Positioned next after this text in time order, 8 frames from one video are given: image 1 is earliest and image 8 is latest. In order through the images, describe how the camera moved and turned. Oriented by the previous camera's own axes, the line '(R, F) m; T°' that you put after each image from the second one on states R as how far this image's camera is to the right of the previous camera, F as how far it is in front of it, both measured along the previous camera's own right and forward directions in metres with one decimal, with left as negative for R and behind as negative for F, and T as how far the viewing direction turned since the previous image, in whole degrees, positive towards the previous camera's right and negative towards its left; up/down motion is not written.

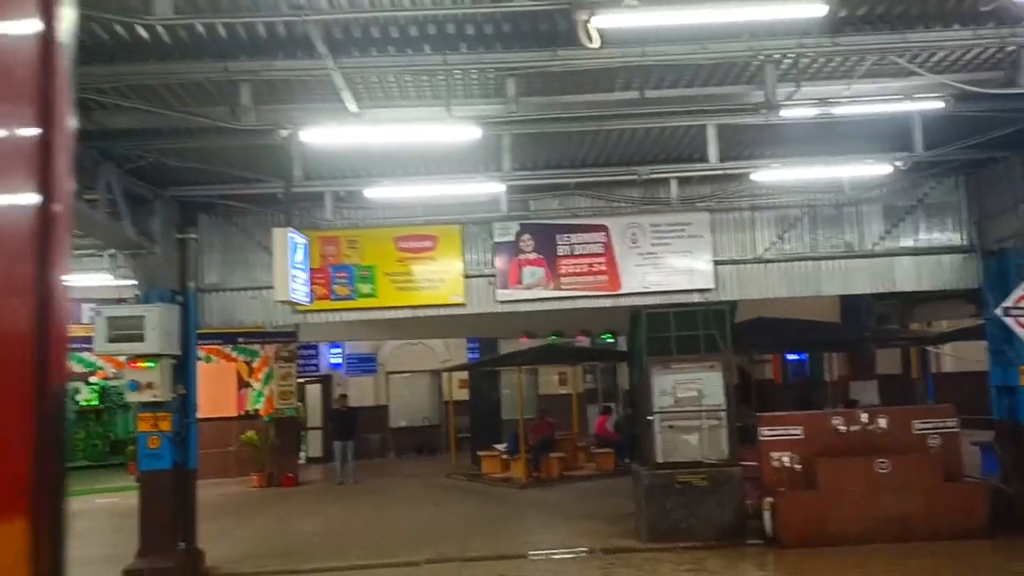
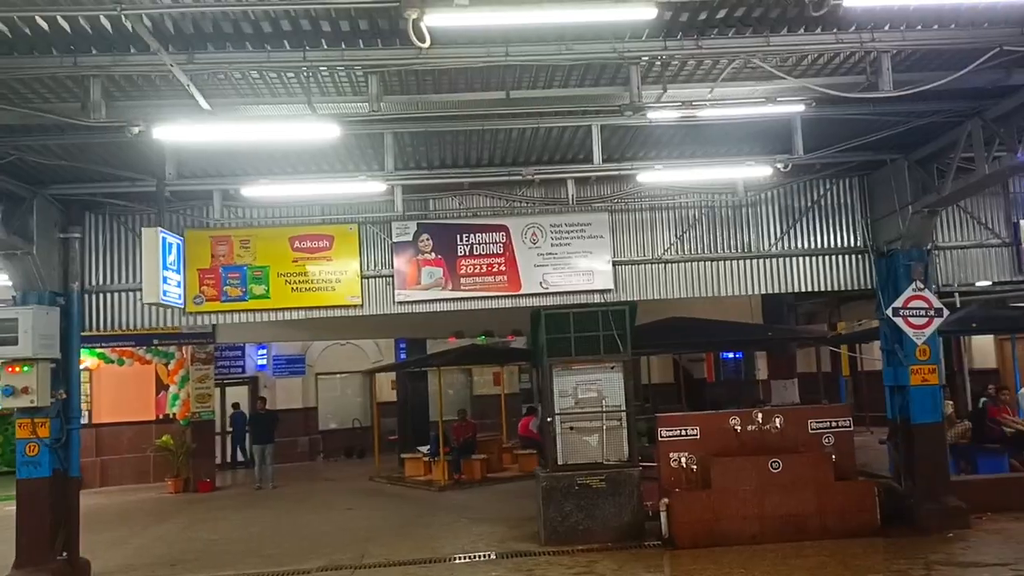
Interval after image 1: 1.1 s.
(+0.8, +0.1) m; +3°
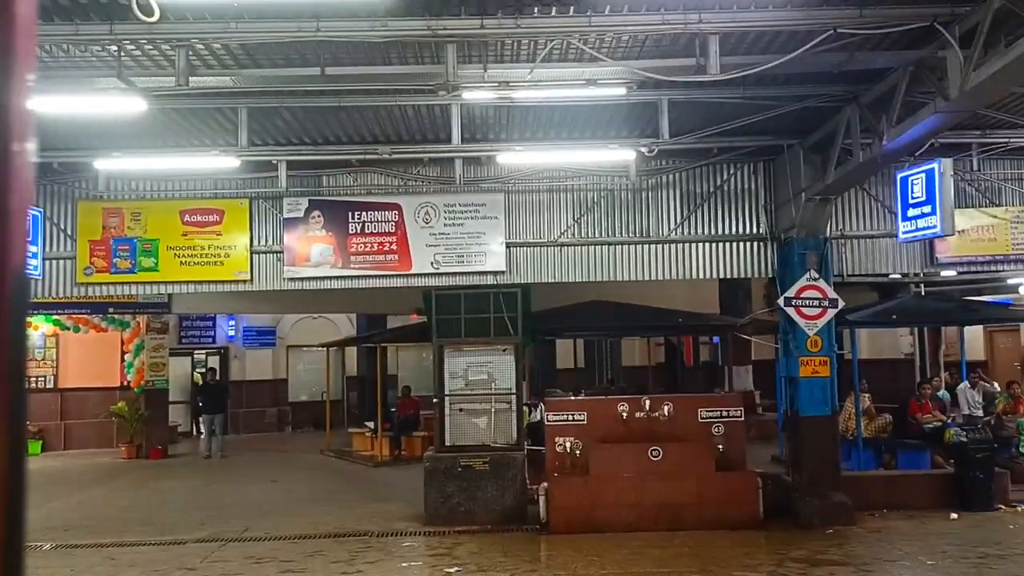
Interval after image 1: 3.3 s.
(+1.9, +0.1) m; -2°
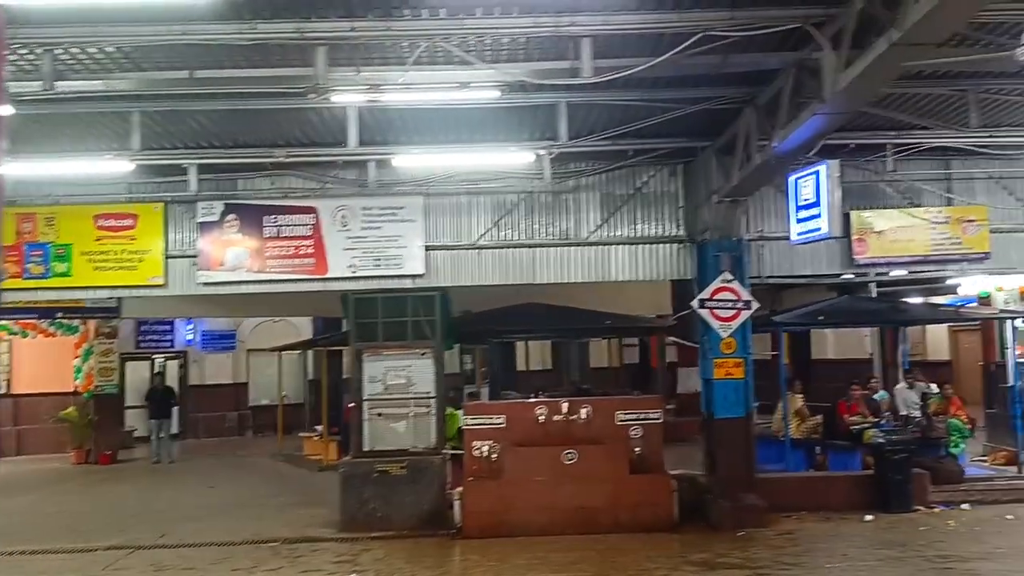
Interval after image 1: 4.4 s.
(+1.0, 0.0) m; 0°
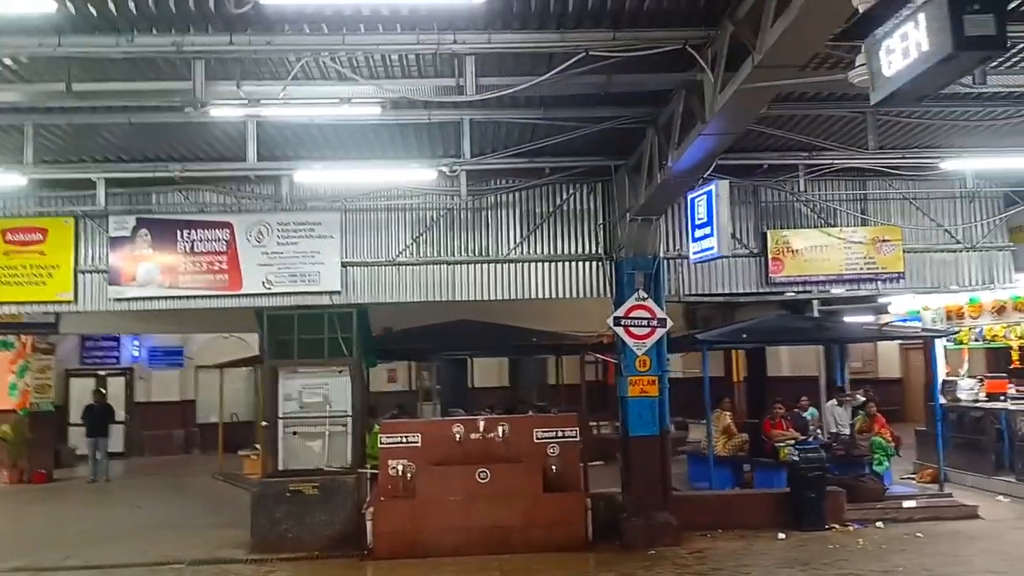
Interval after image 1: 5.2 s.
(+0.8, 0.0) m; +2°
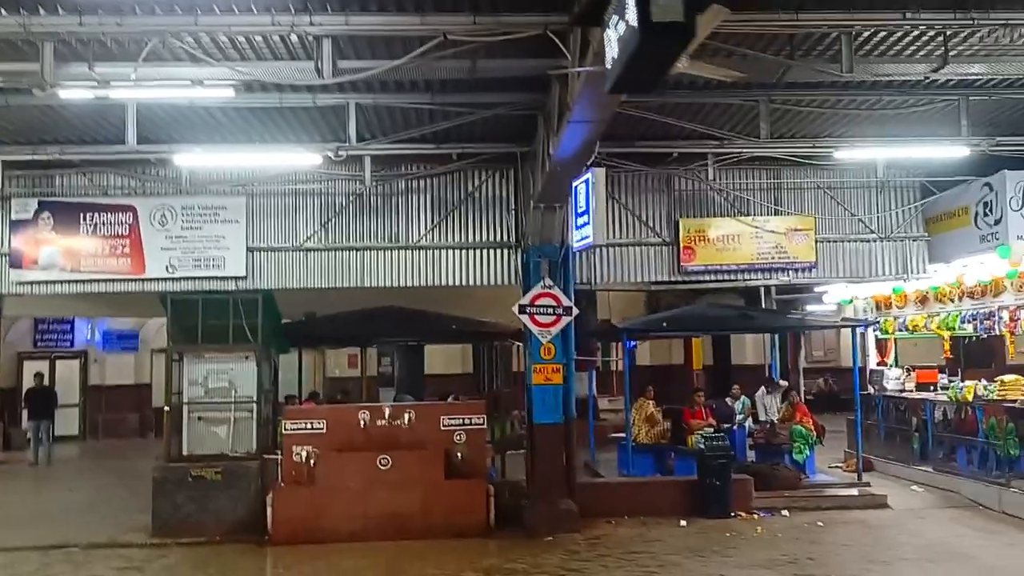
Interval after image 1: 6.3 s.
(+1.2, +0.1) m; 0°
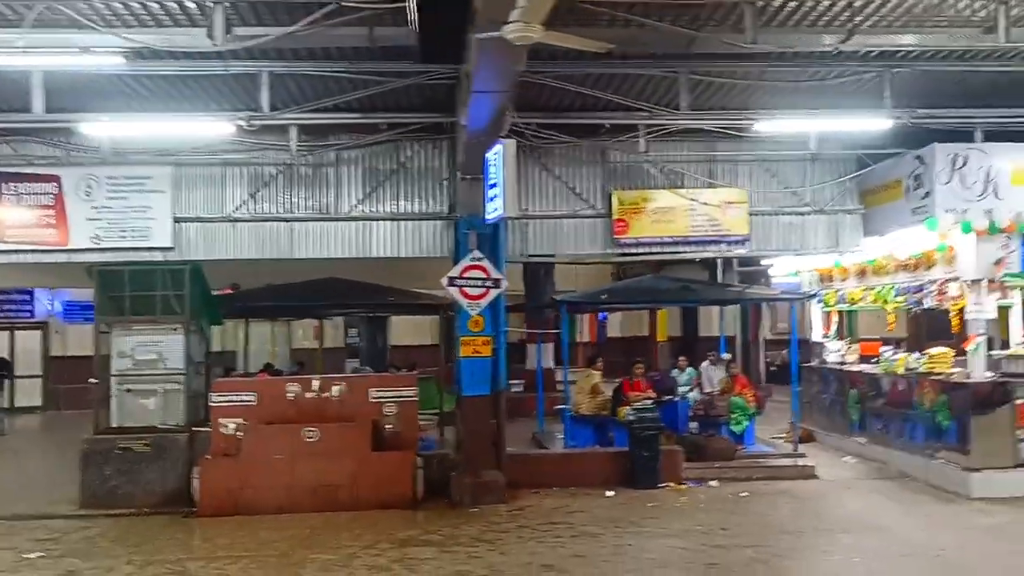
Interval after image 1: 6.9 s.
(+0.8, 0.0) m; +1°
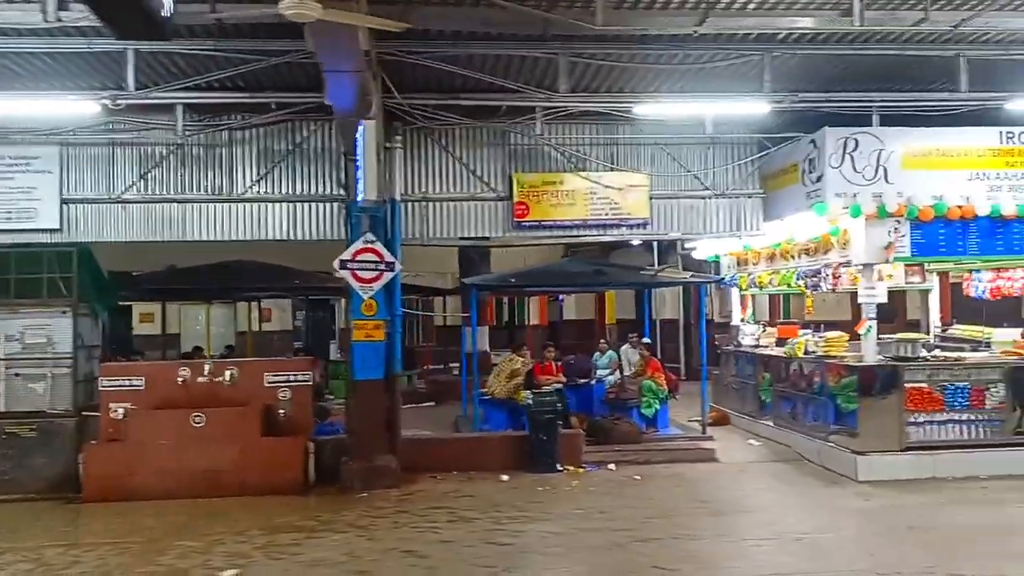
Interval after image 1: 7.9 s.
(+1.1, +0.1) m; +1°
